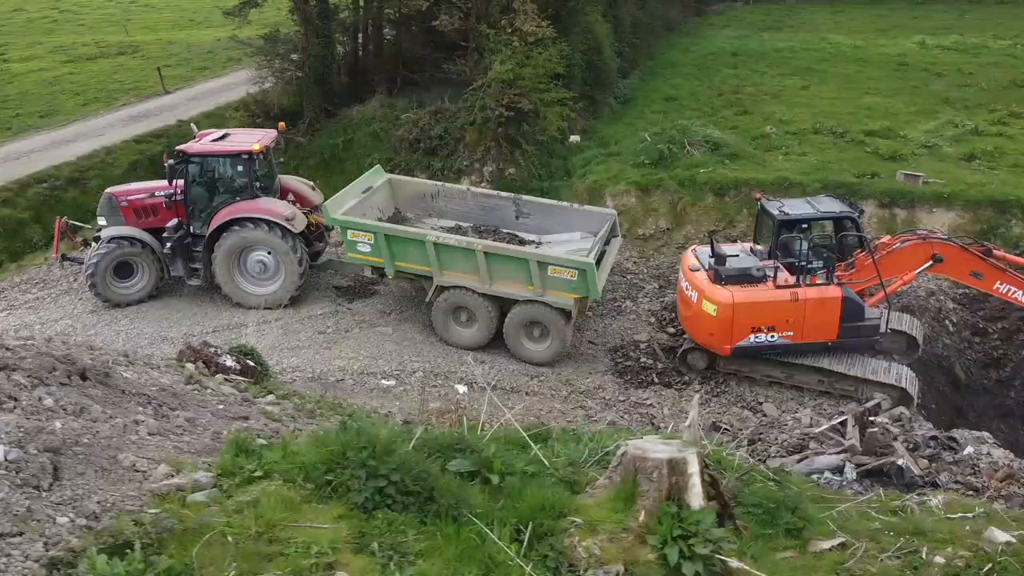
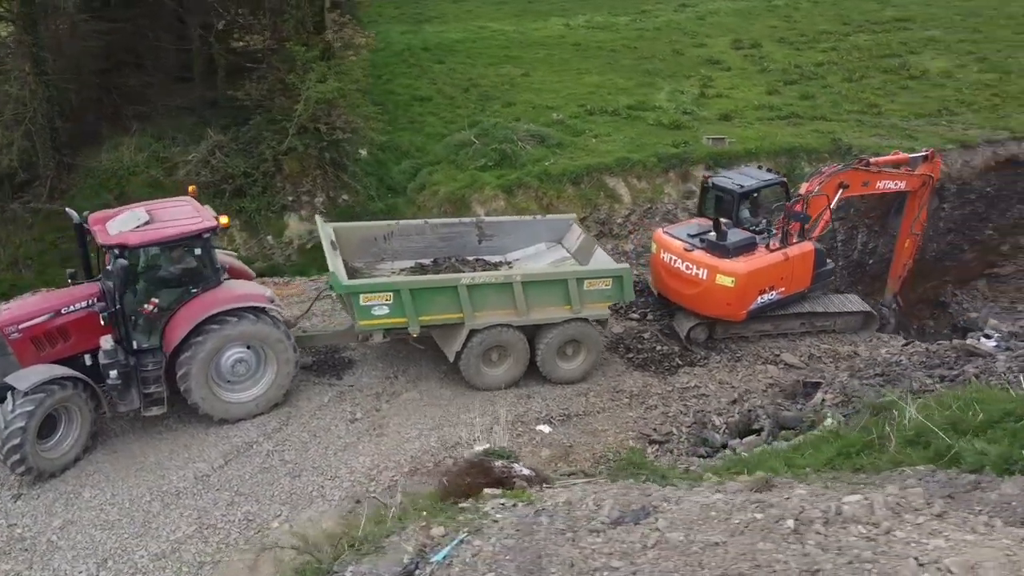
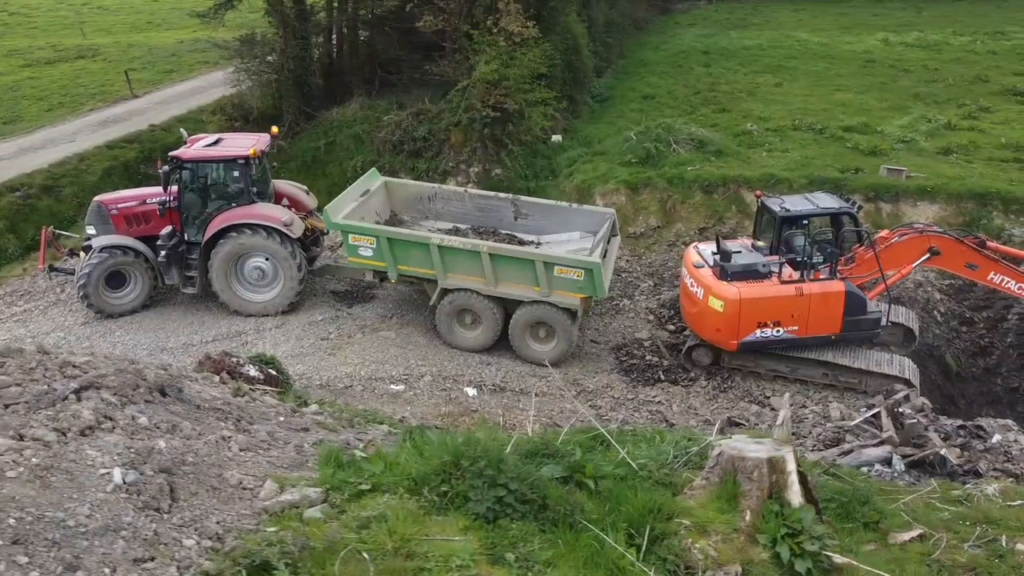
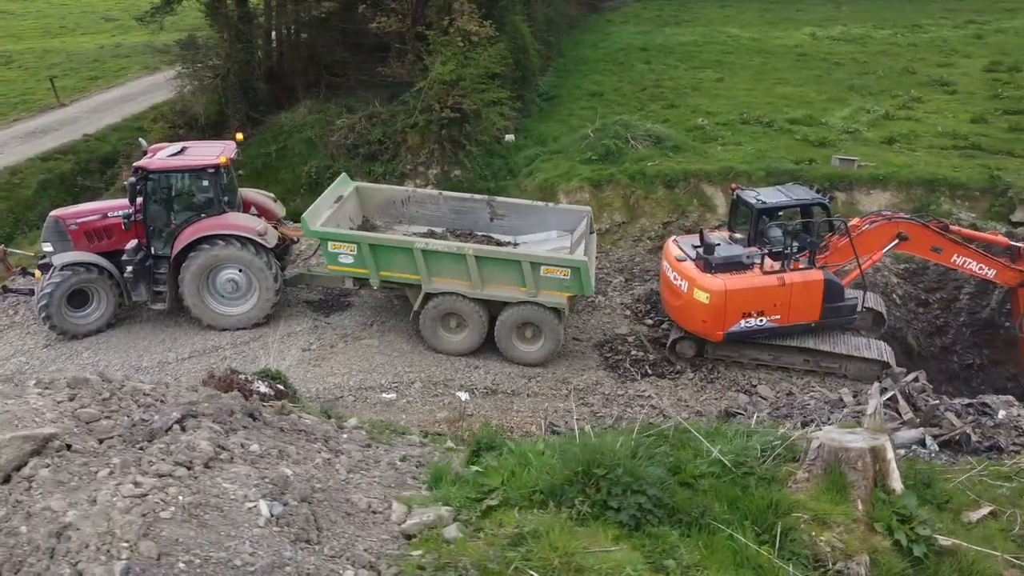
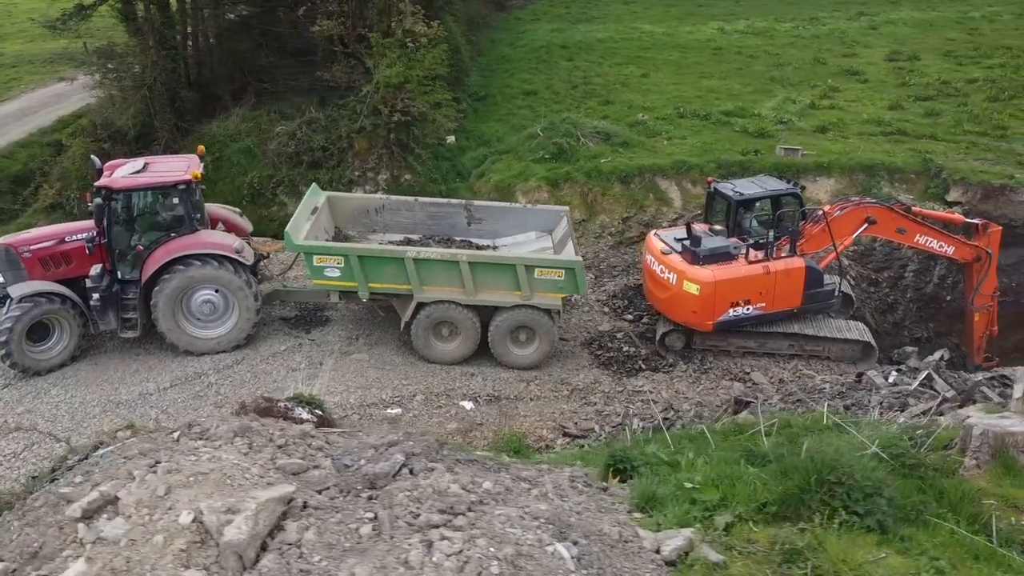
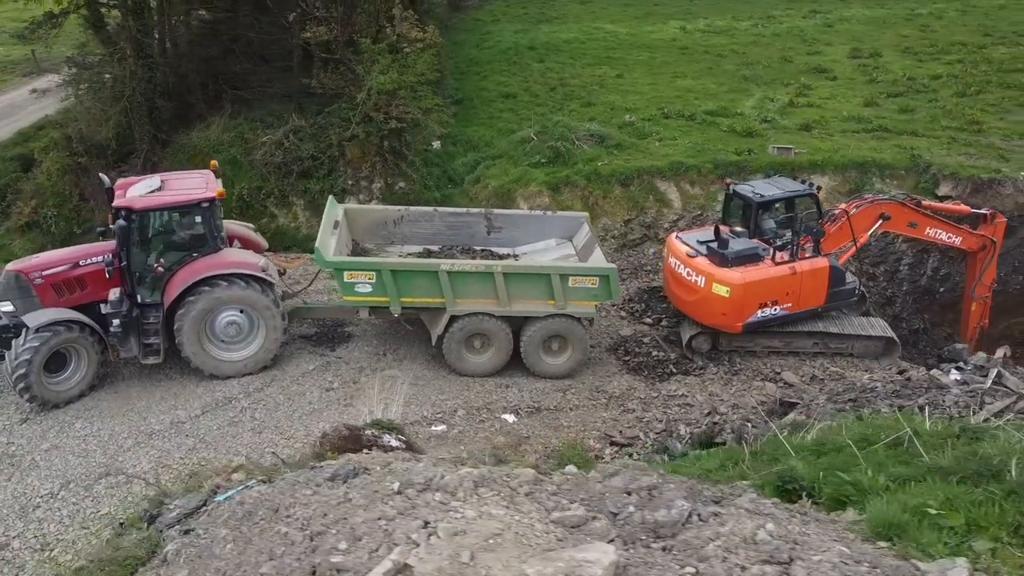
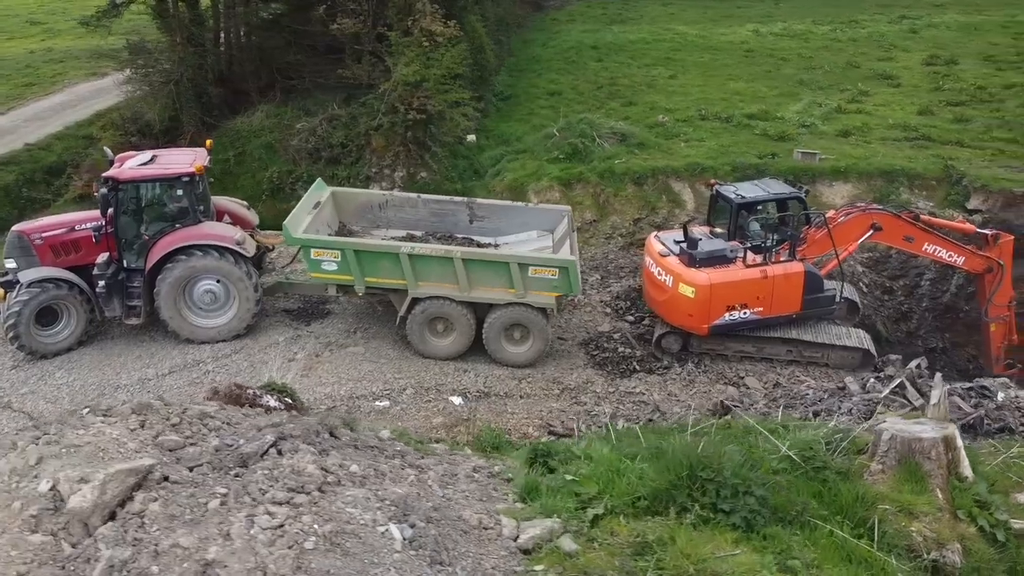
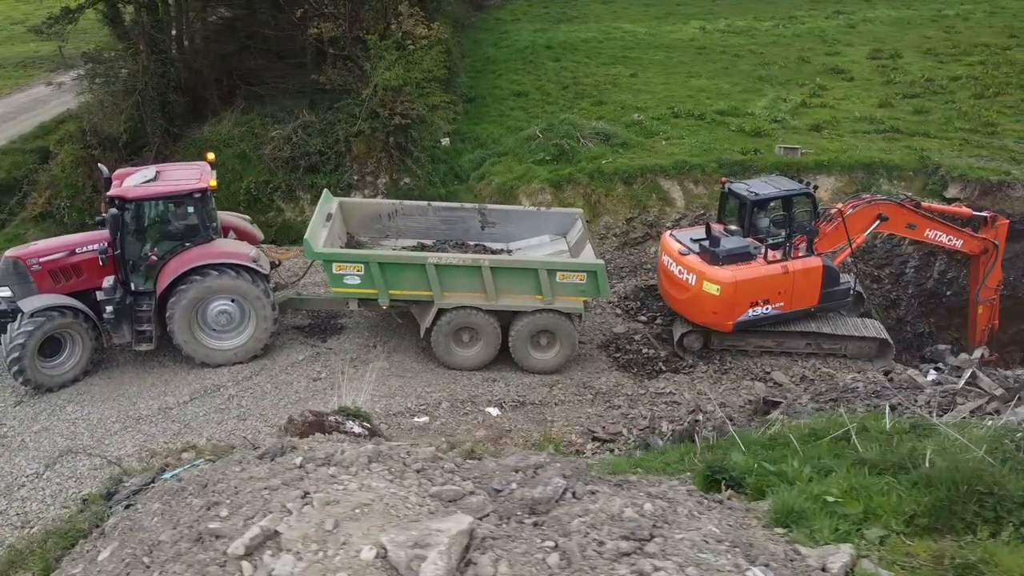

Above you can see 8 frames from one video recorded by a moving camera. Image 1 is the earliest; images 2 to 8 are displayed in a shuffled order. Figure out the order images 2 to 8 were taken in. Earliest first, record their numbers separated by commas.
3, 4, 7, 5, 8, 6, 2
